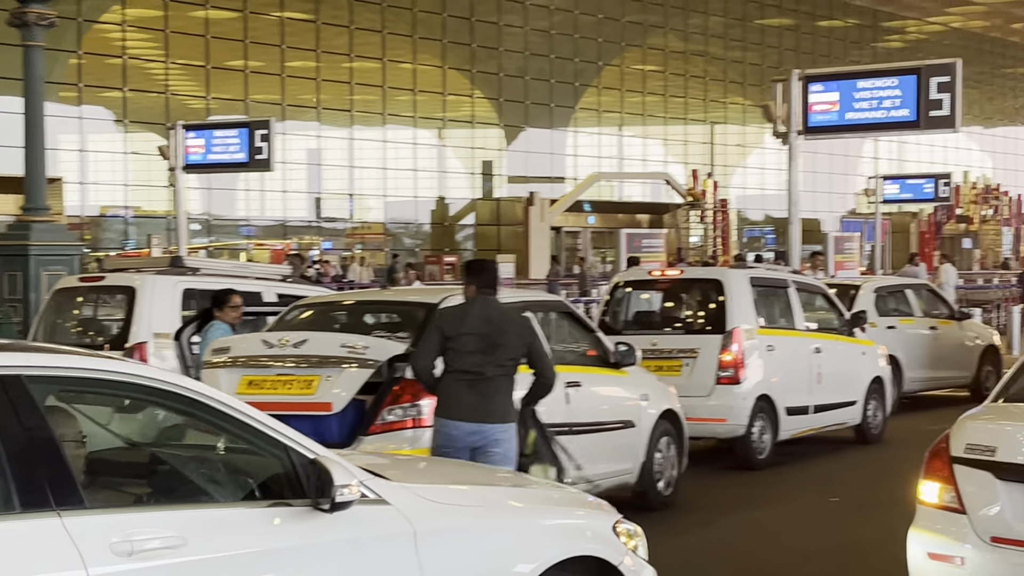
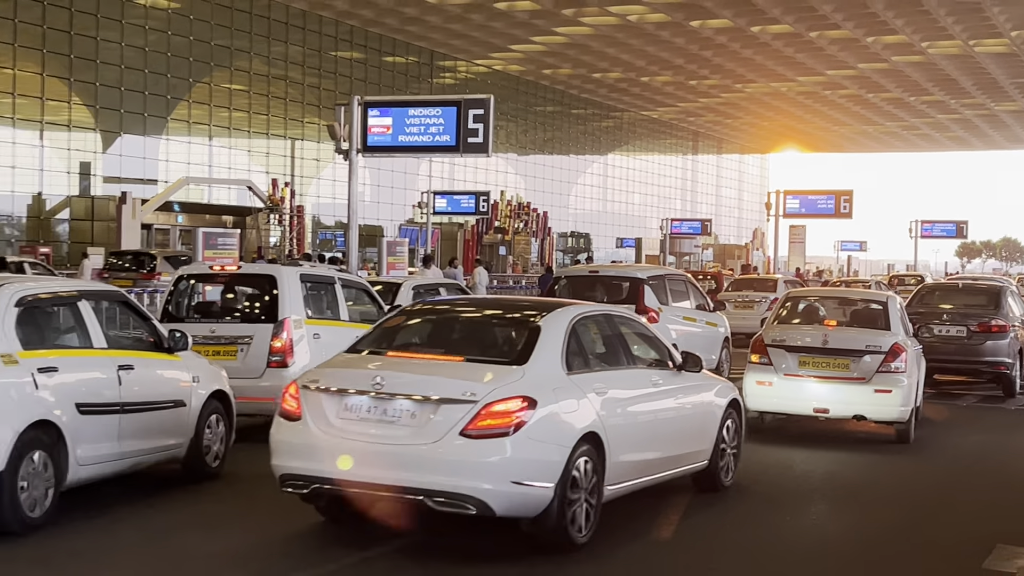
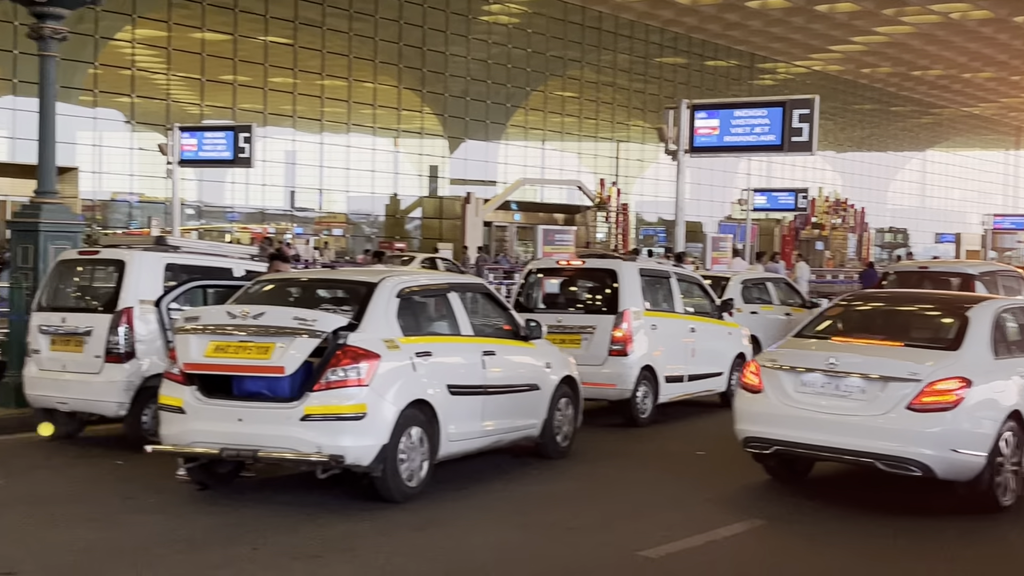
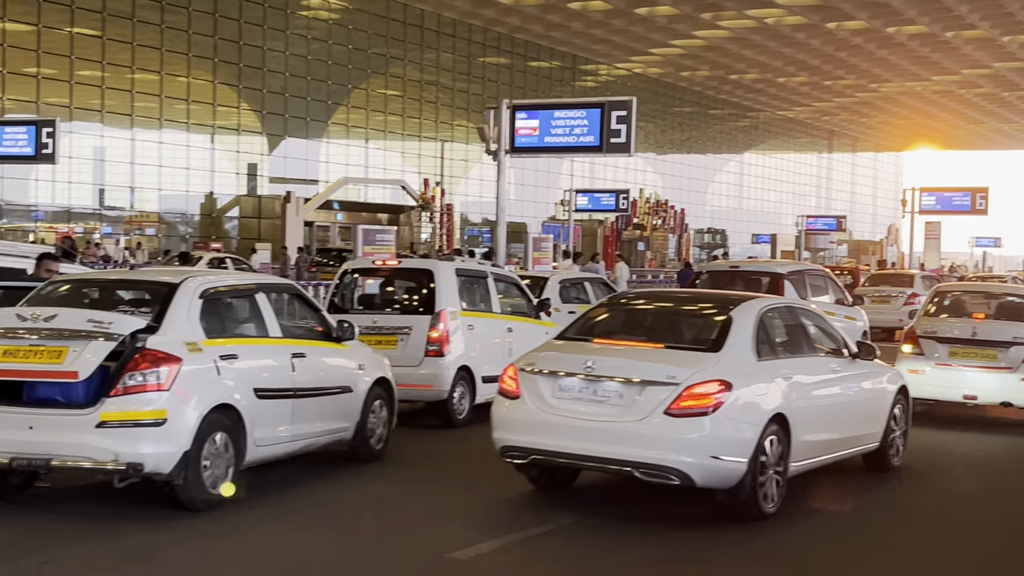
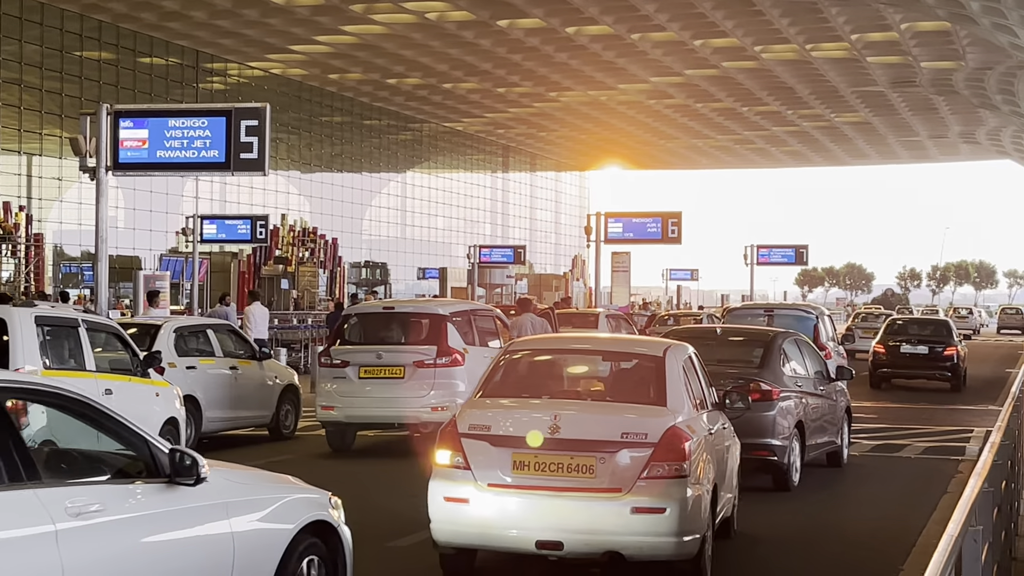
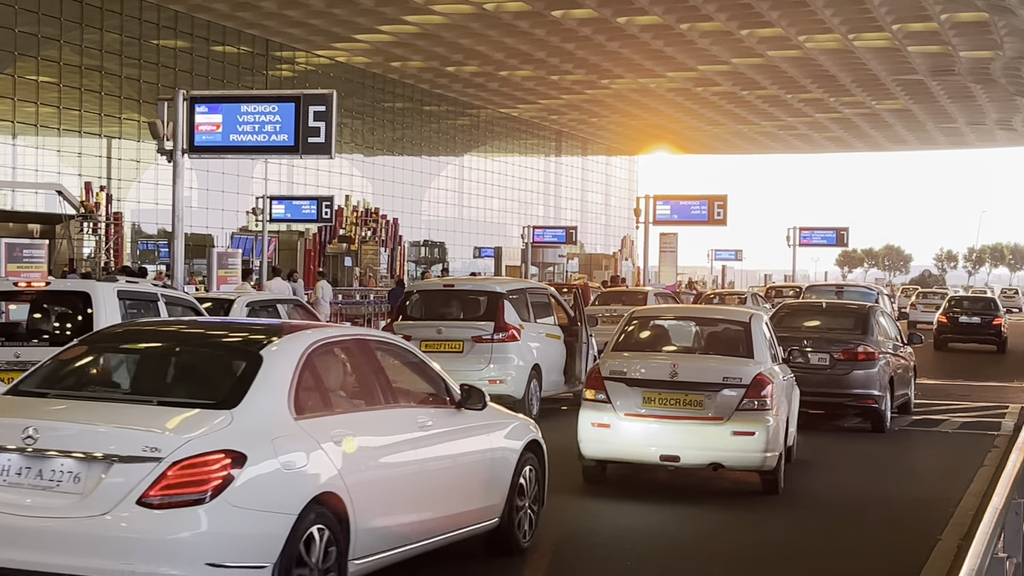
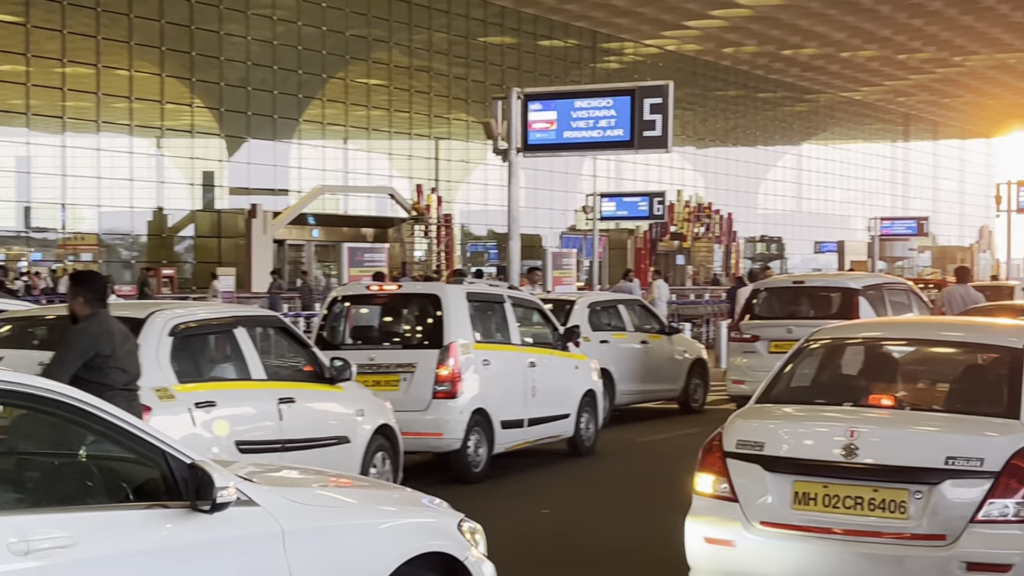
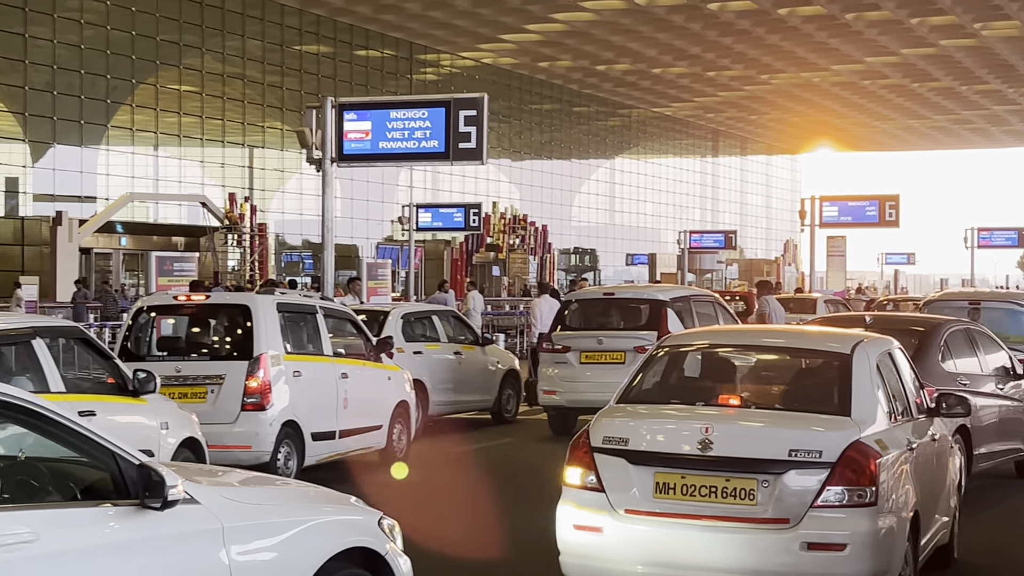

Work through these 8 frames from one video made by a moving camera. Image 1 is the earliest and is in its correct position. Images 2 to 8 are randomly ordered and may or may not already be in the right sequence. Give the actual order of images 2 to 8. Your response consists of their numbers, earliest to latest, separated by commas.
7, 8, 5, 6, 2, 4, 3
